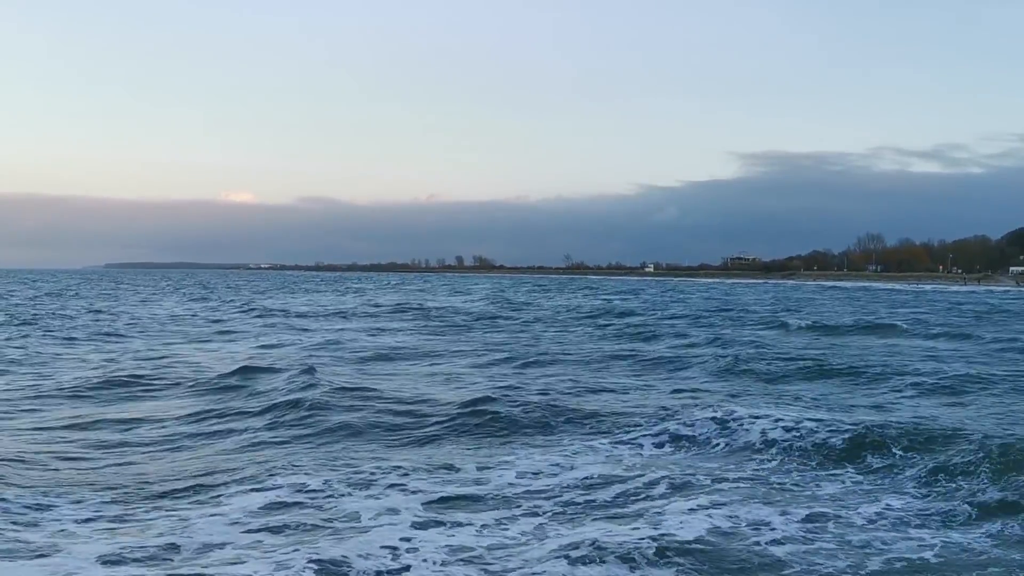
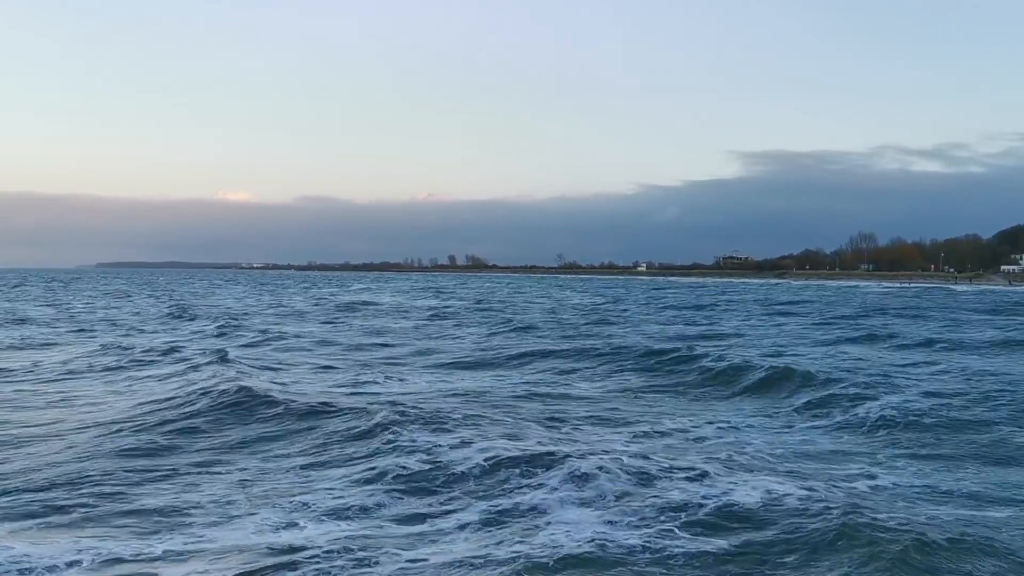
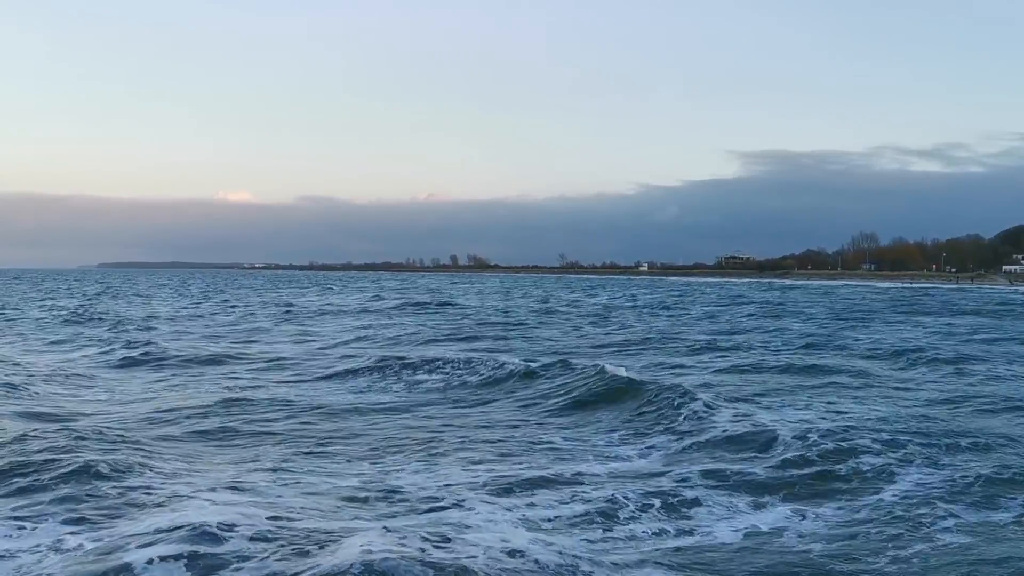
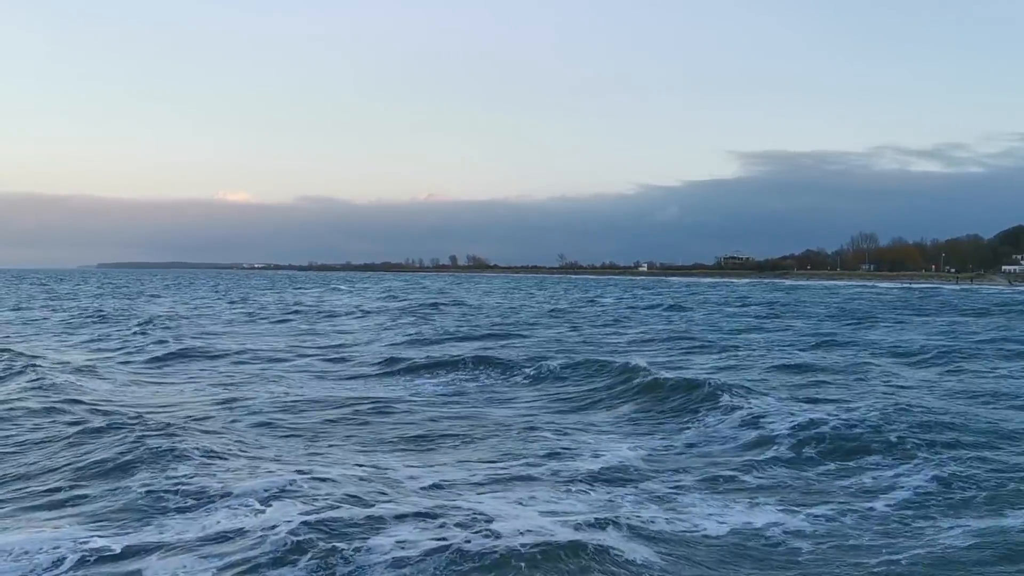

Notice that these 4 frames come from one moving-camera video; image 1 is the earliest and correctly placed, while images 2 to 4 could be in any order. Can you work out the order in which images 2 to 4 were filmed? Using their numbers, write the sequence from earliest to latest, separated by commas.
3, 4, 2
